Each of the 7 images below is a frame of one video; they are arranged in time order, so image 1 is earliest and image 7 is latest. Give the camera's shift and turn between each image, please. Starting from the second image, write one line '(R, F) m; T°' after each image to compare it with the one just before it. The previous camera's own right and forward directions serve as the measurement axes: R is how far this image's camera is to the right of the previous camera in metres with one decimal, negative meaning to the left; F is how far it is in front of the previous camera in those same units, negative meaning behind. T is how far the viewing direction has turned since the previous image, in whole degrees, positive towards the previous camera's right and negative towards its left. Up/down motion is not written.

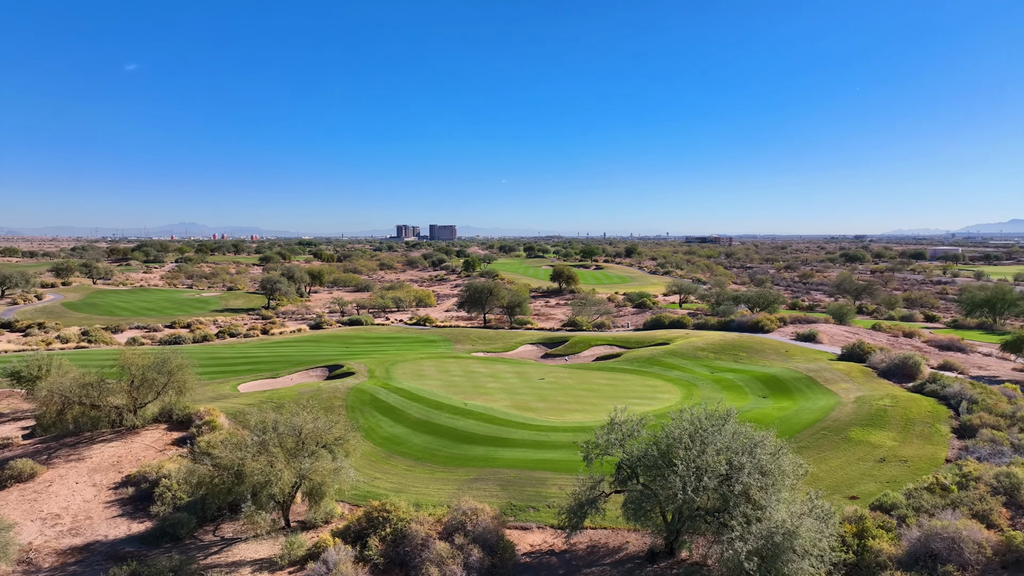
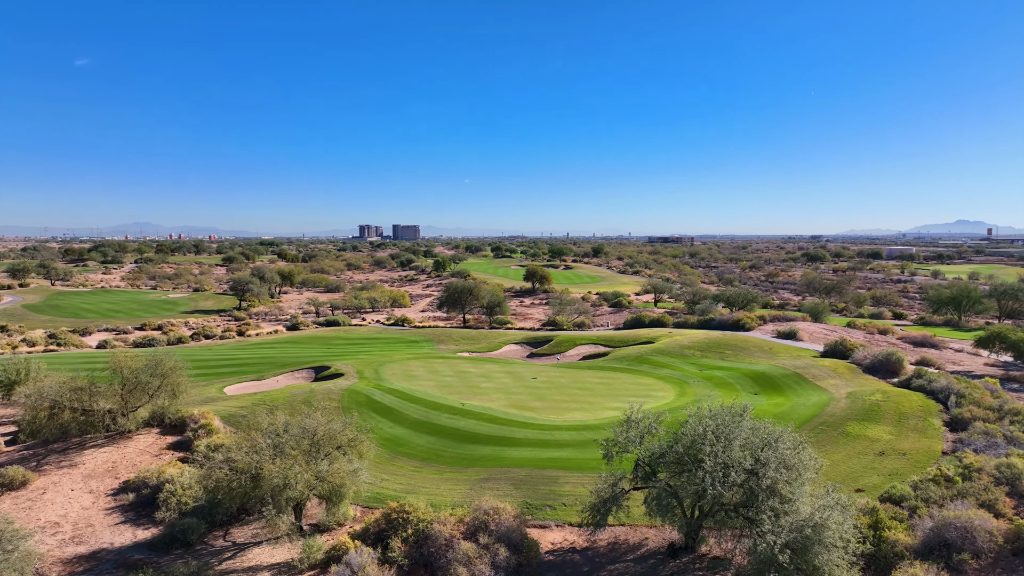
(-0.9, 0.0) m; +2°
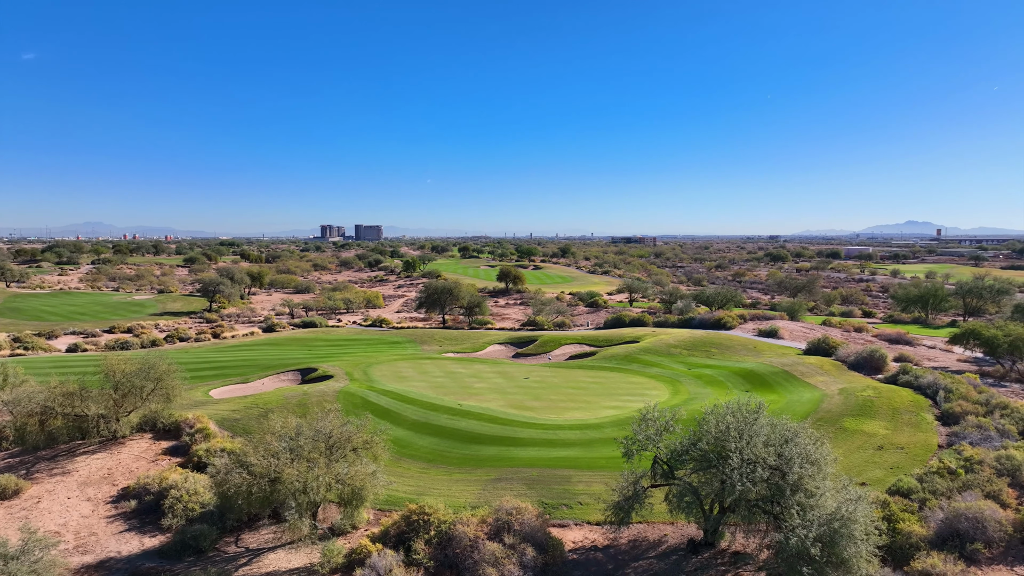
(-0.9, 0.0) m; +2°
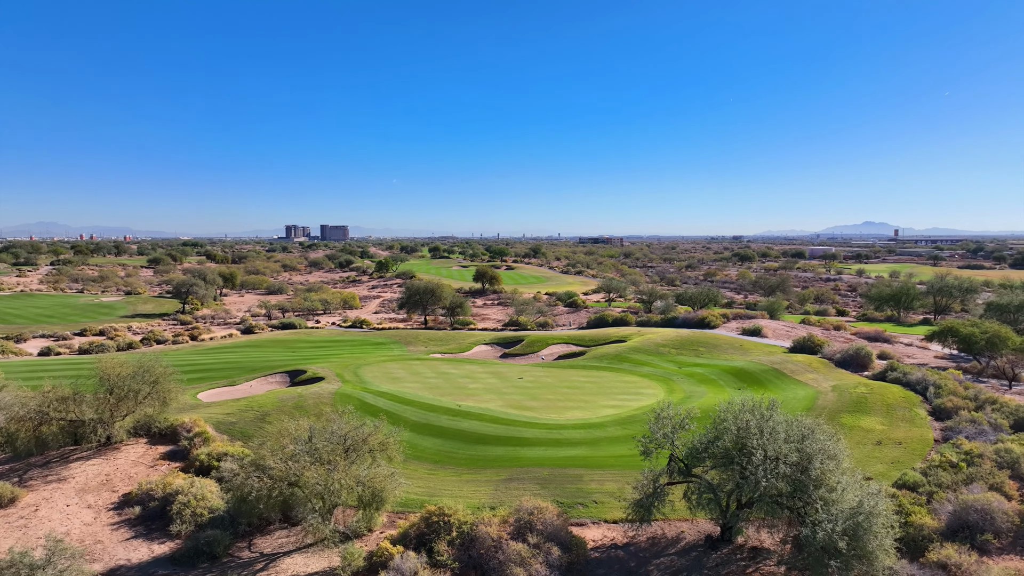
(-0.9, 0.0) m; +2°
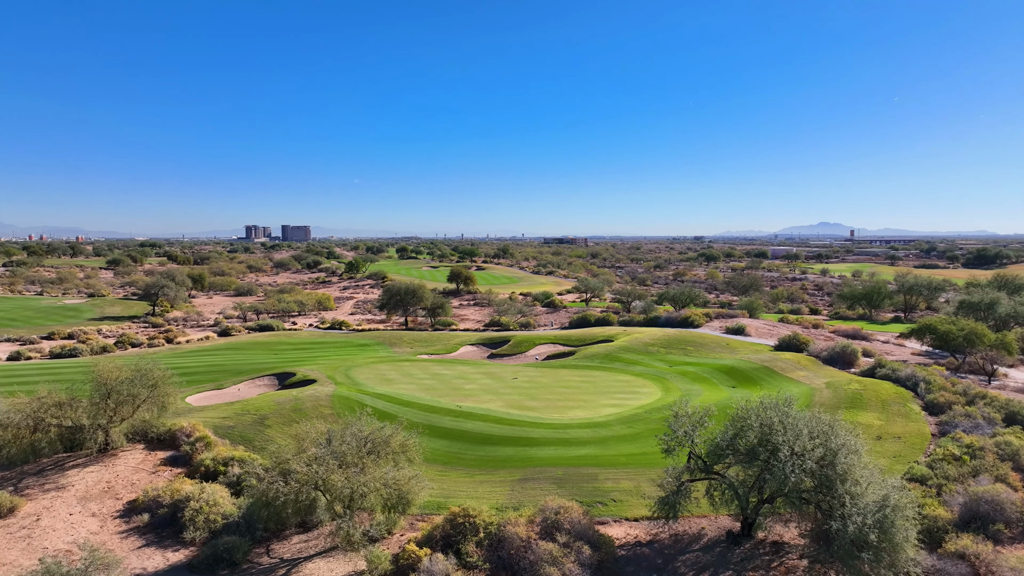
(-1.0, 0.0) m; +2°
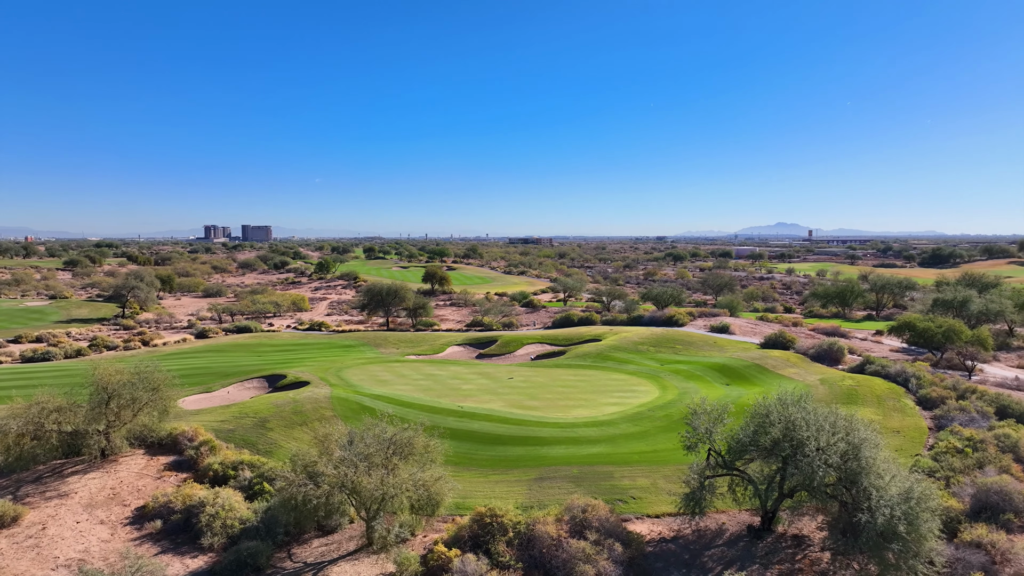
(-1.1, 0.0) m; +2°
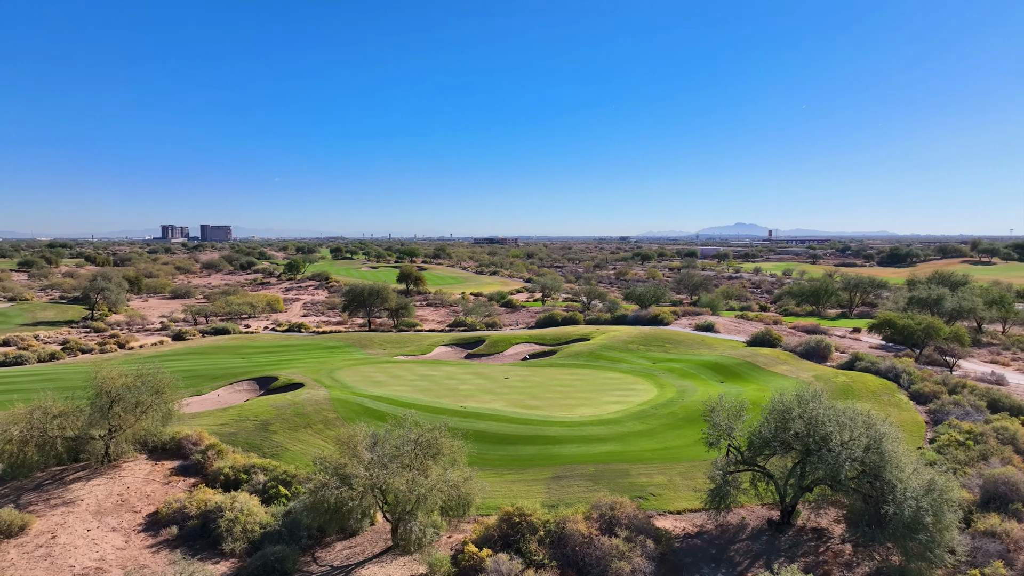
(-1.1, -0.1) m; +2°
